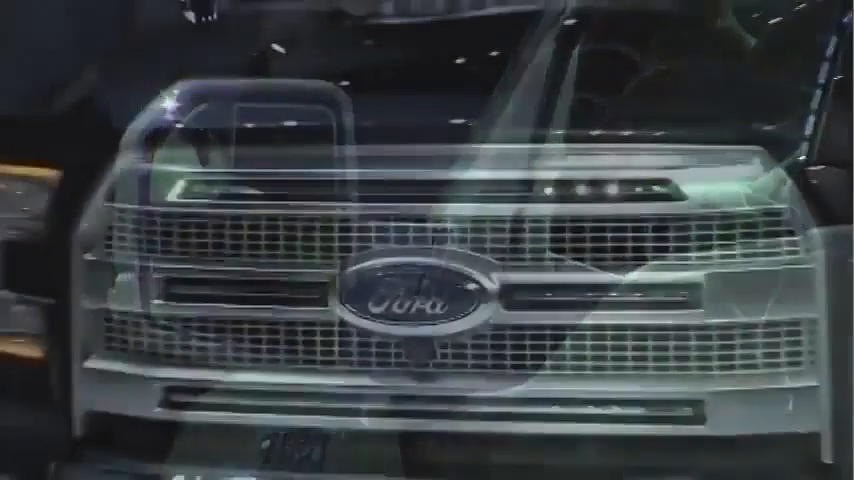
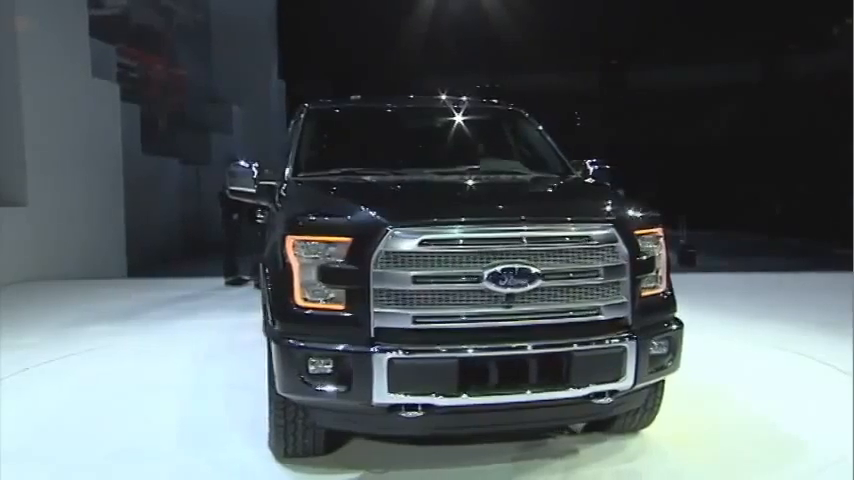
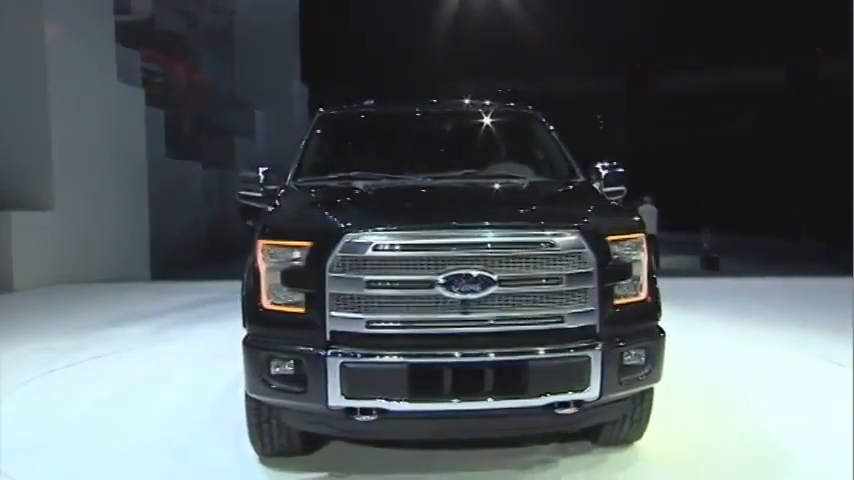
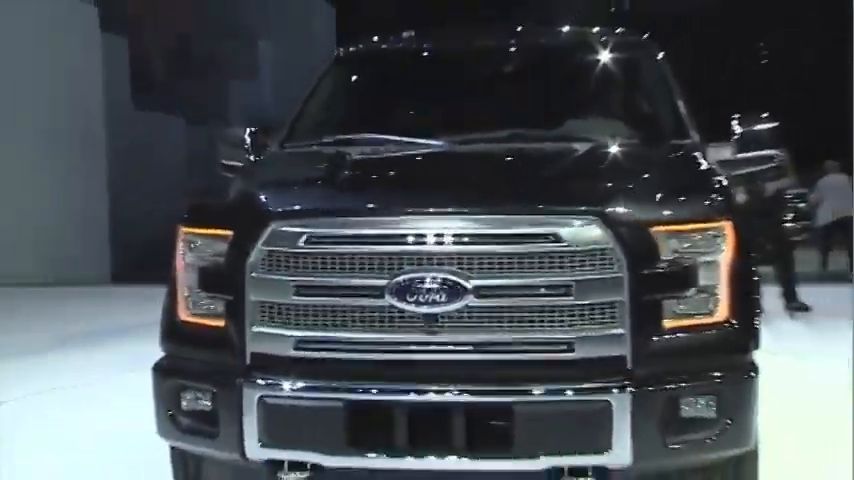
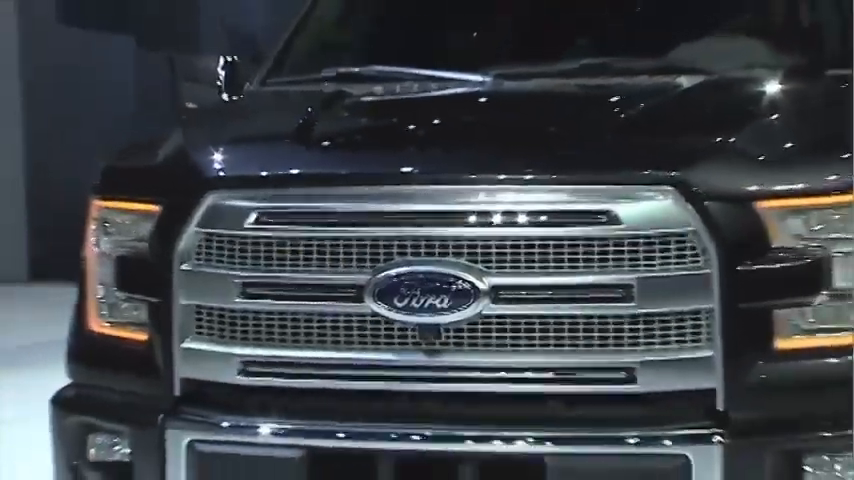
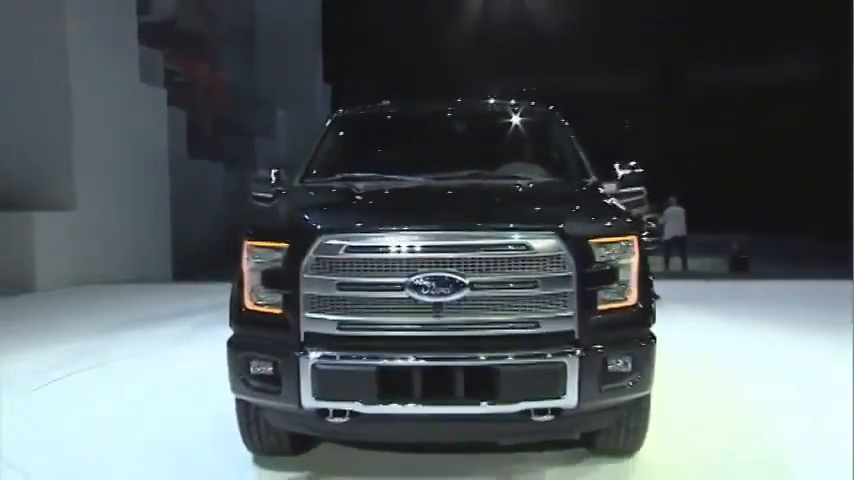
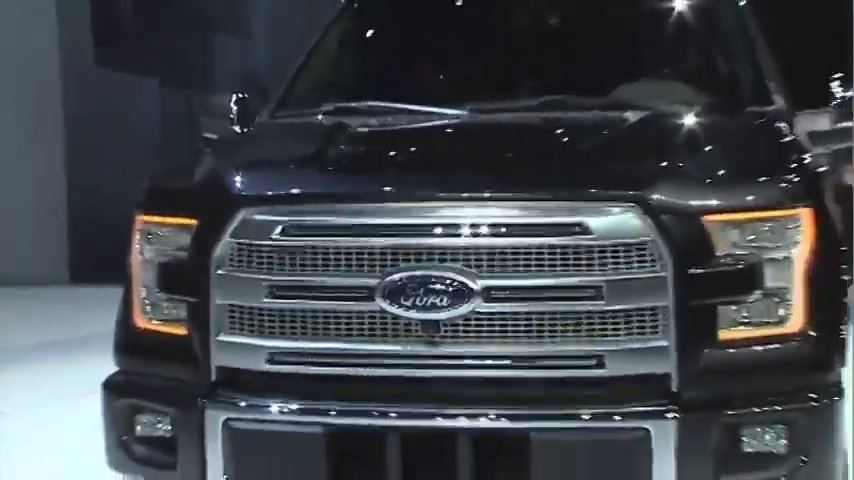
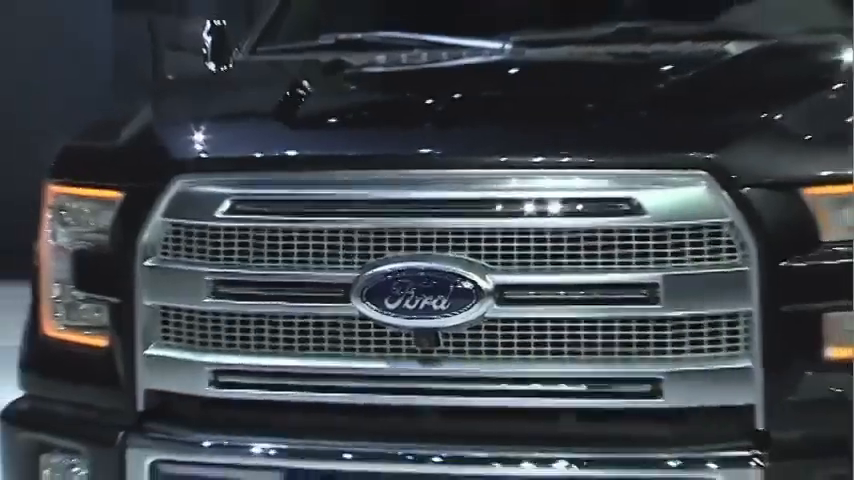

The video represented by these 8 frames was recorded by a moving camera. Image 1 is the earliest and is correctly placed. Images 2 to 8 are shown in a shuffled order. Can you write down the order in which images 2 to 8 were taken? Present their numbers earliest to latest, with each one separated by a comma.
8, 5, 7, 4, 6, 3, 2
